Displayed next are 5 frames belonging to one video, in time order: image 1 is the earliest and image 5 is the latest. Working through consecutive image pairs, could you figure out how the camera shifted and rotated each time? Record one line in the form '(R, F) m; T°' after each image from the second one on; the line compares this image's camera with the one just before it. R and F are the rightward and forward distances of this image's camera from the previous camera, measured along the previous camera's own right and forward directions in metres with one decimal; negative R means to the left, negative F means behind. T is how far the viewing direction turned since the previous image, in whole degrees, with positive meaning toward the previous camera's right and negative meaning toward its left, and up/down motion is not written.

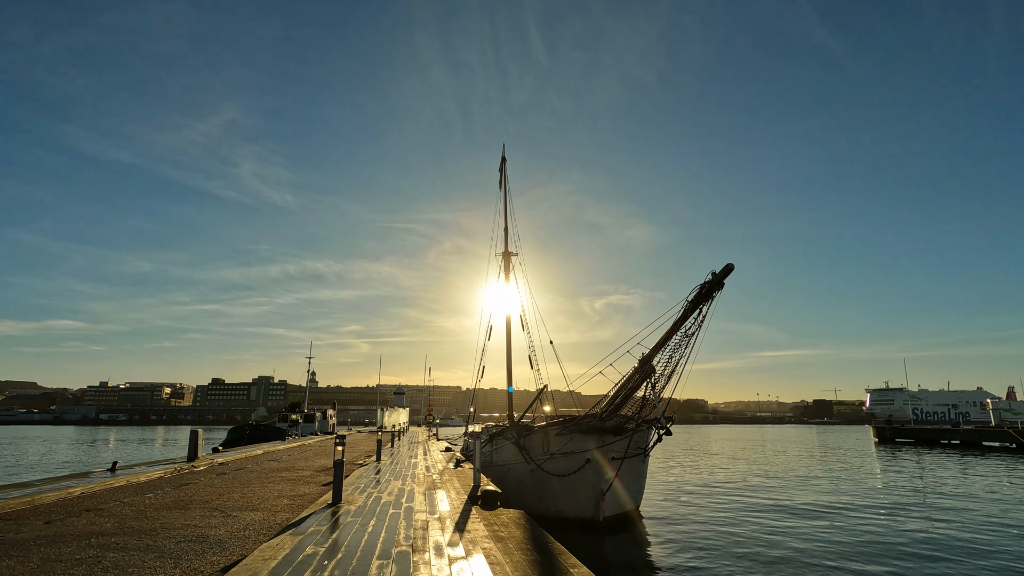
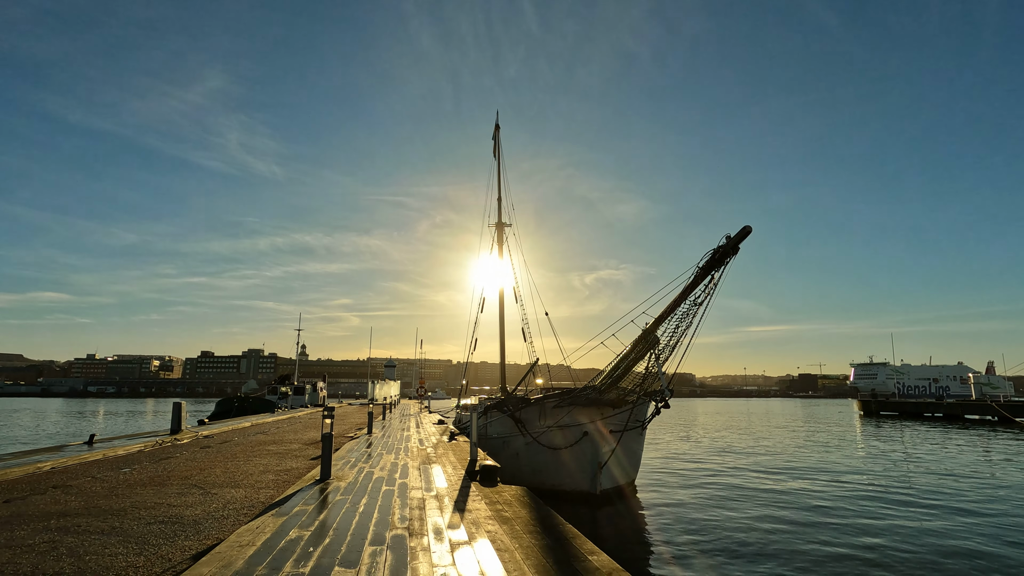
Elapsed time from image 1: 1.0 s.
(-0.2, +0.6) m; +1°
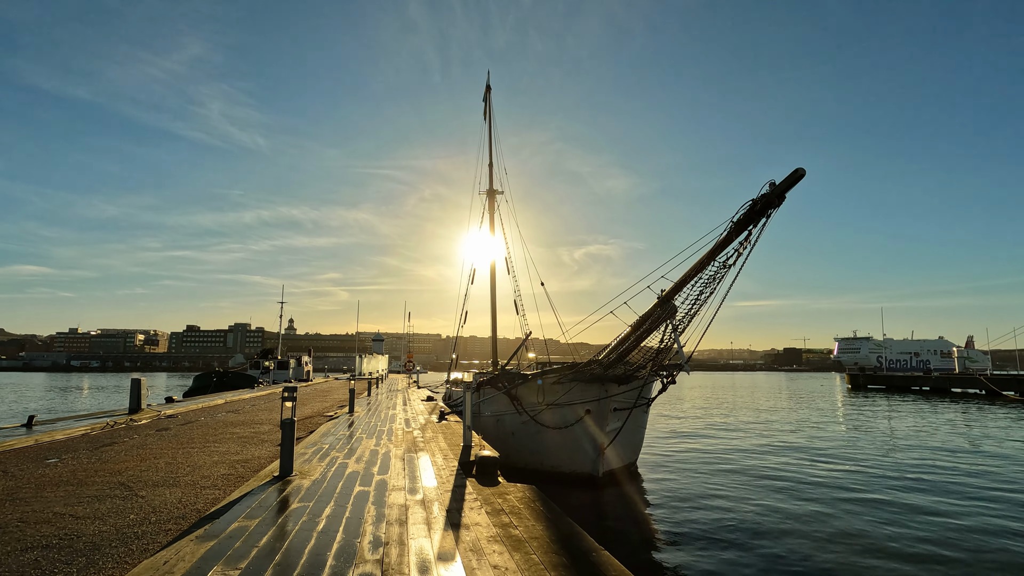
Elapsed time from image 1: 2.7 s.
(-0.2, +1.5) m; +1°
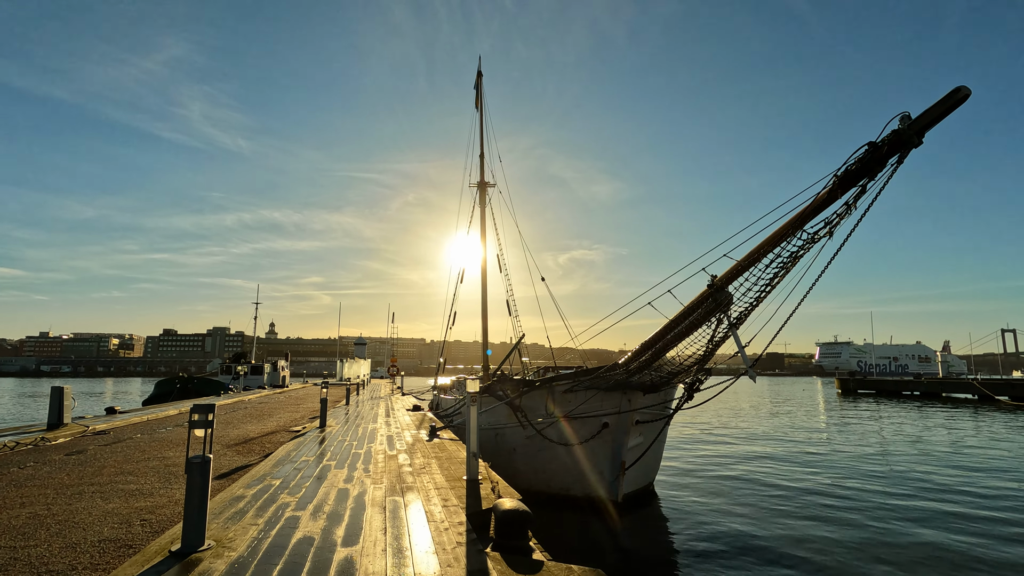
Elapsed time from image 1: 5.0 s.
(-0.4, +2.3) m; +2°
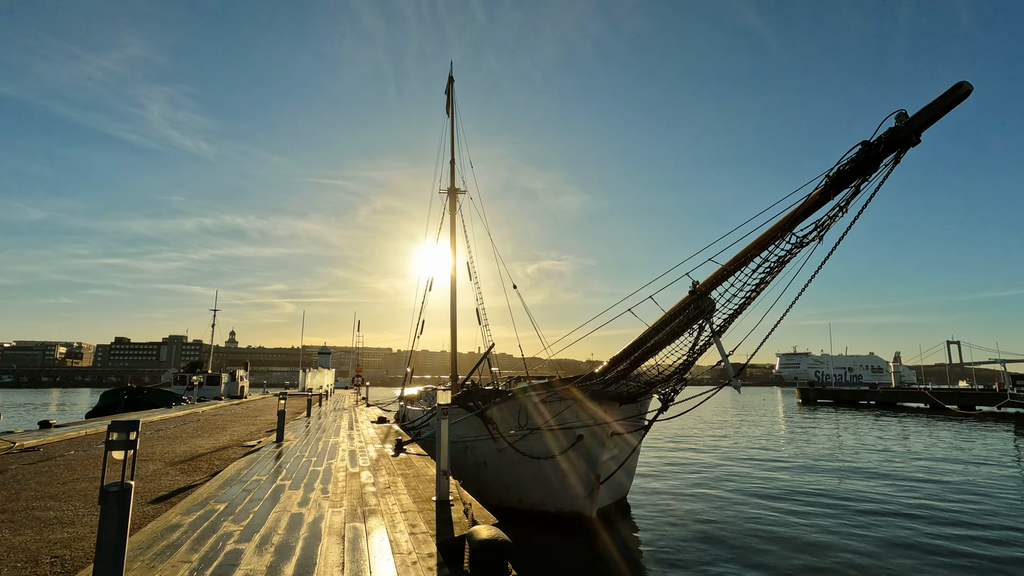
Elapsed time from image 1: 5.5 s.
(-0.1, +0.5) m; +3°
